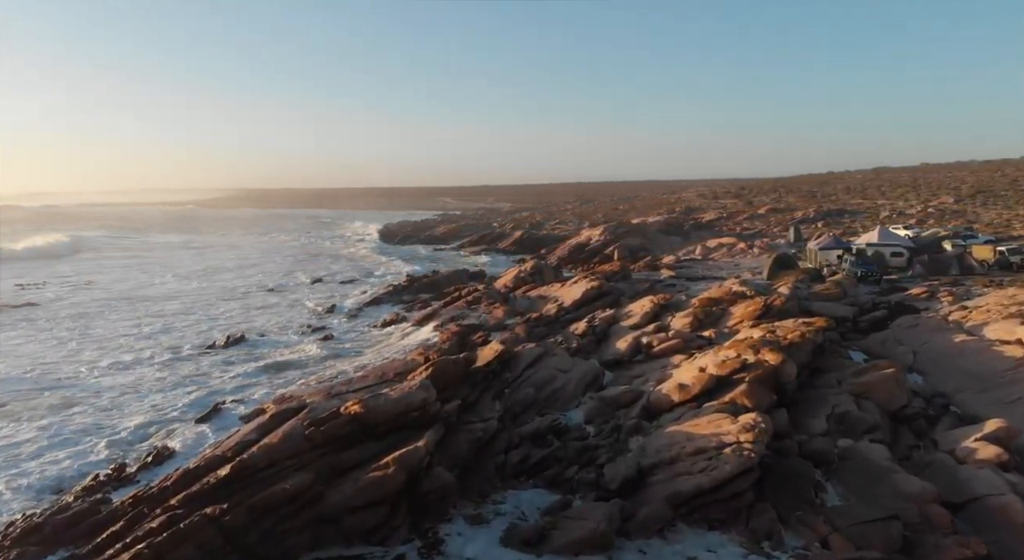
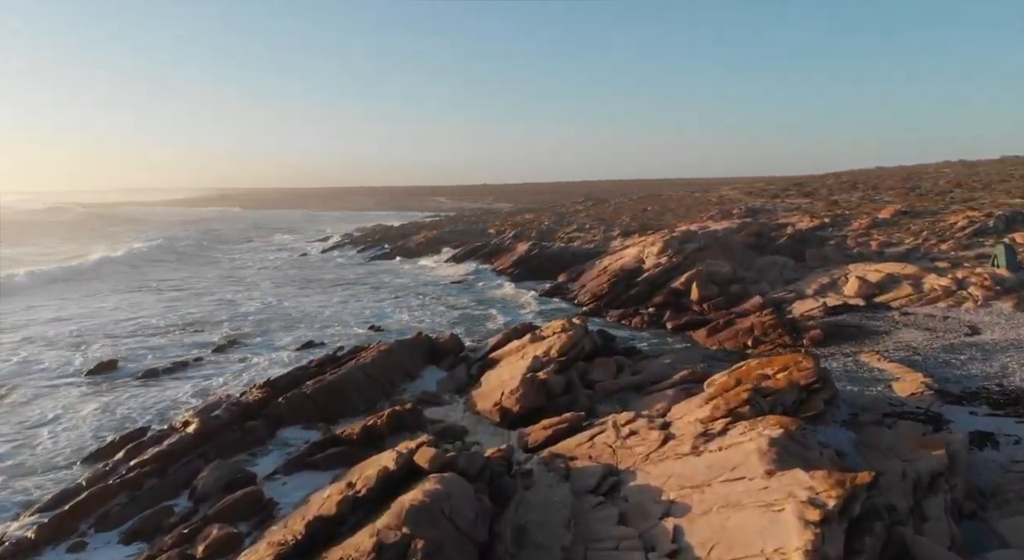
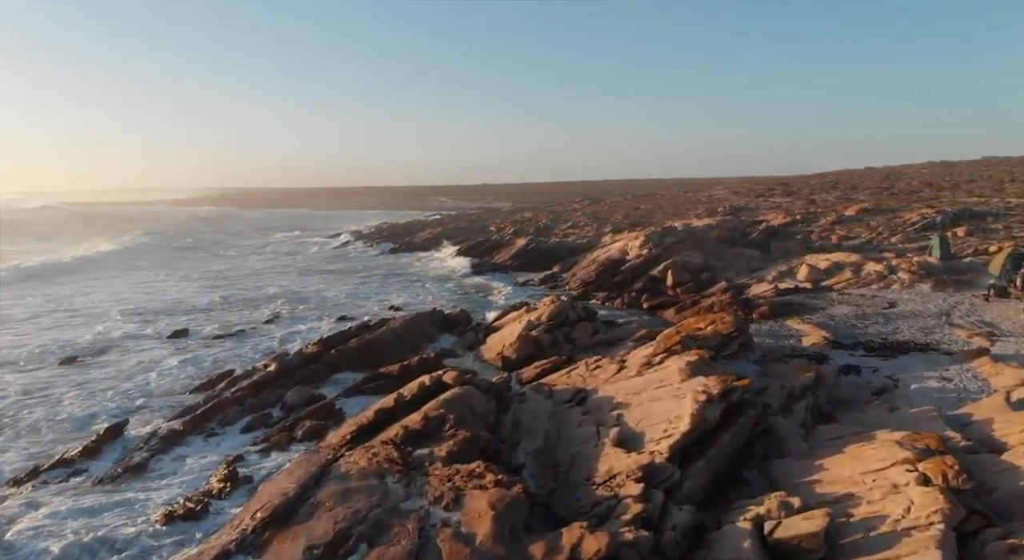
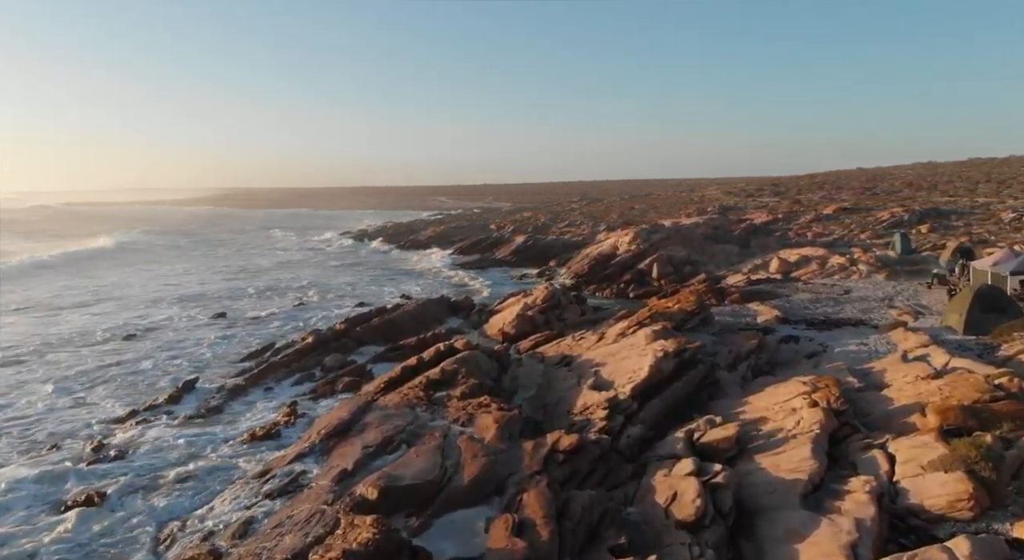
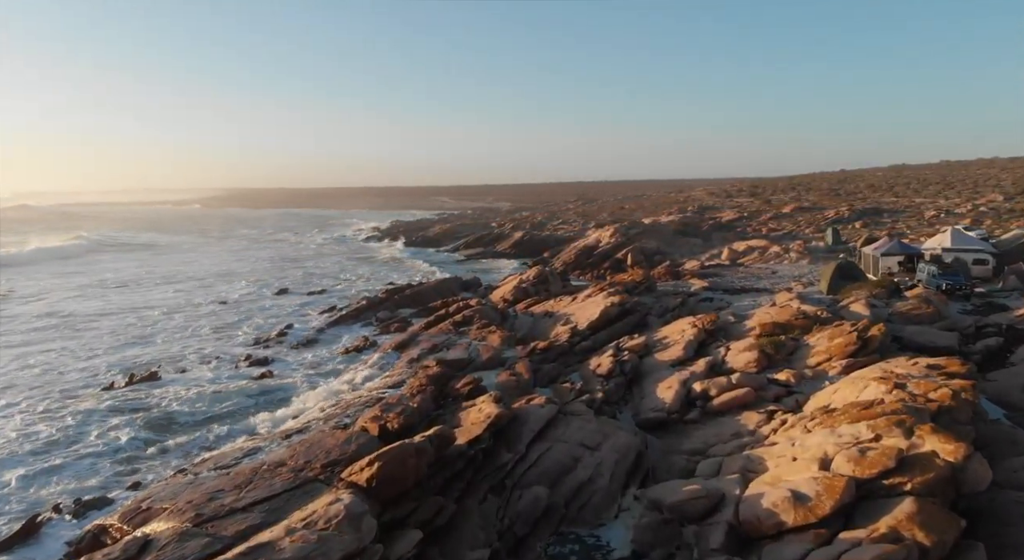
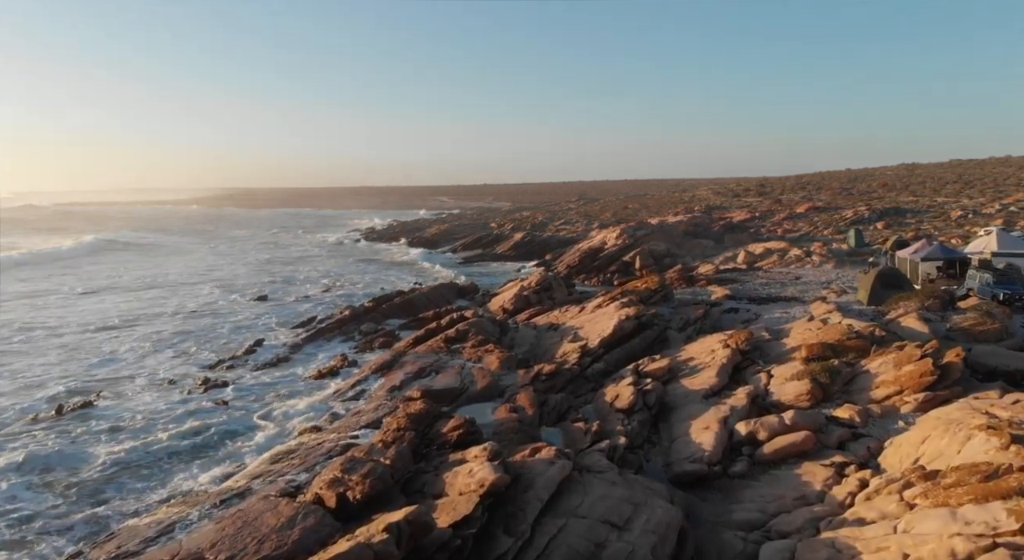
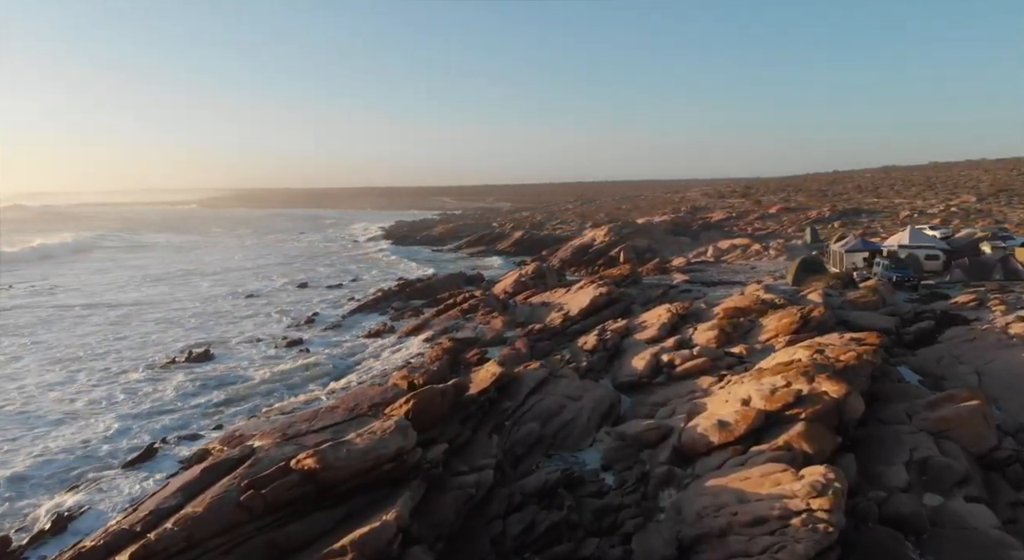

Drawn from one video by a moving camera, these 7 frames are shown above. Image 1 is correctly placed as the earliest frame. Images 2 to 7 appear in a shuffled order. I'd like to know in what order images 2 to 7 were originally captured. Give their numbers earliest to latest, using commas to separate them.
7, 5, 6, 4, 3, 2
